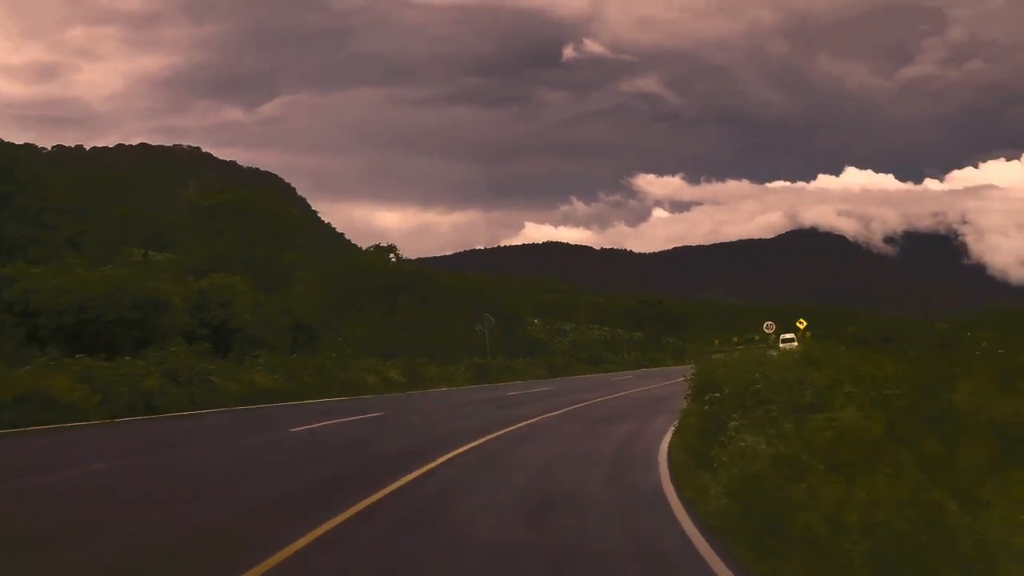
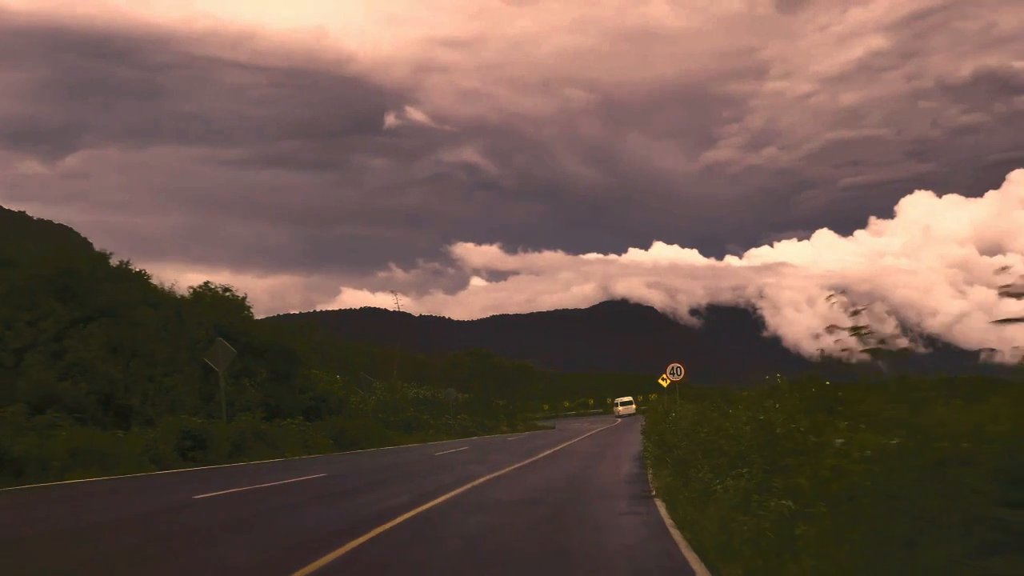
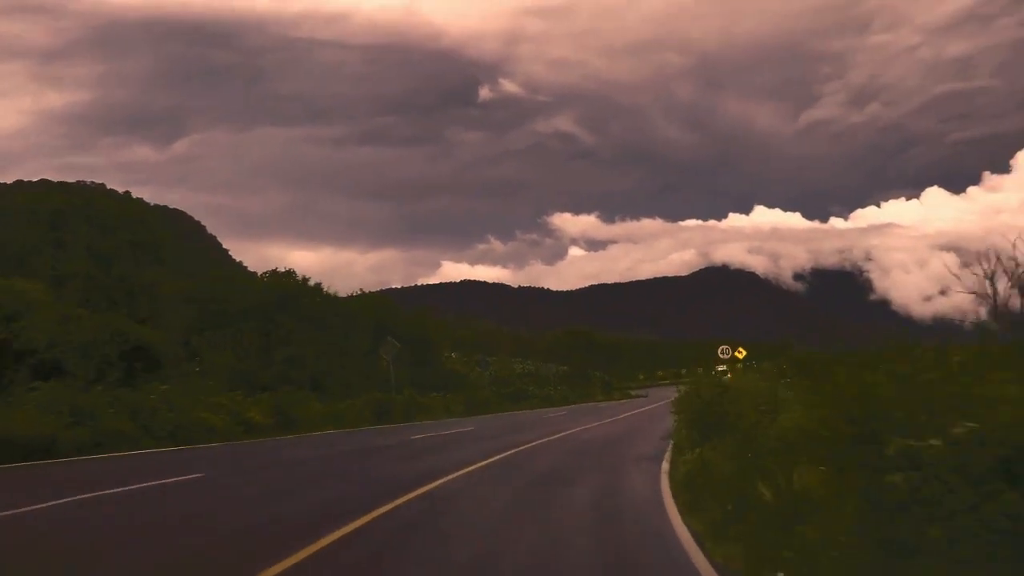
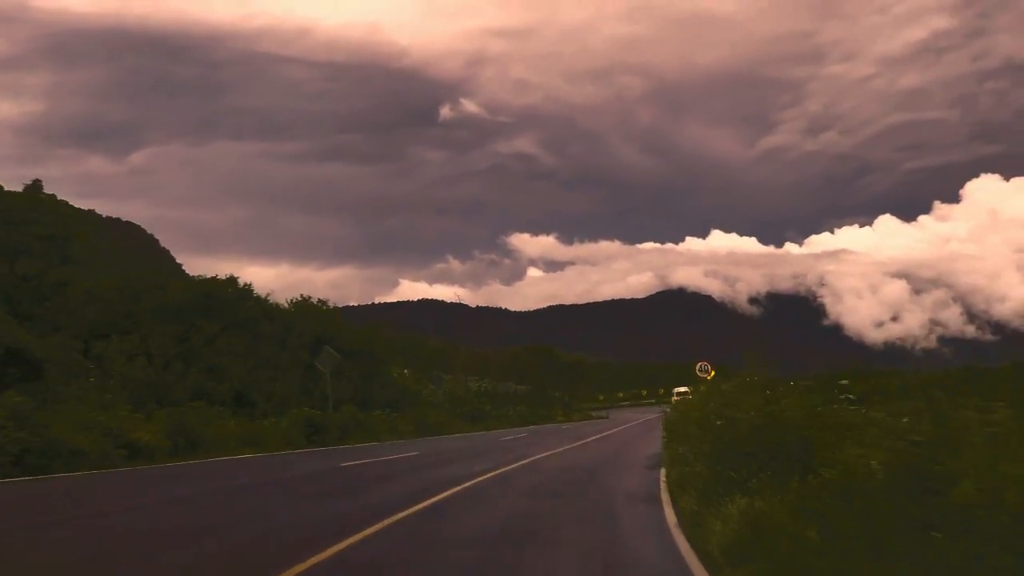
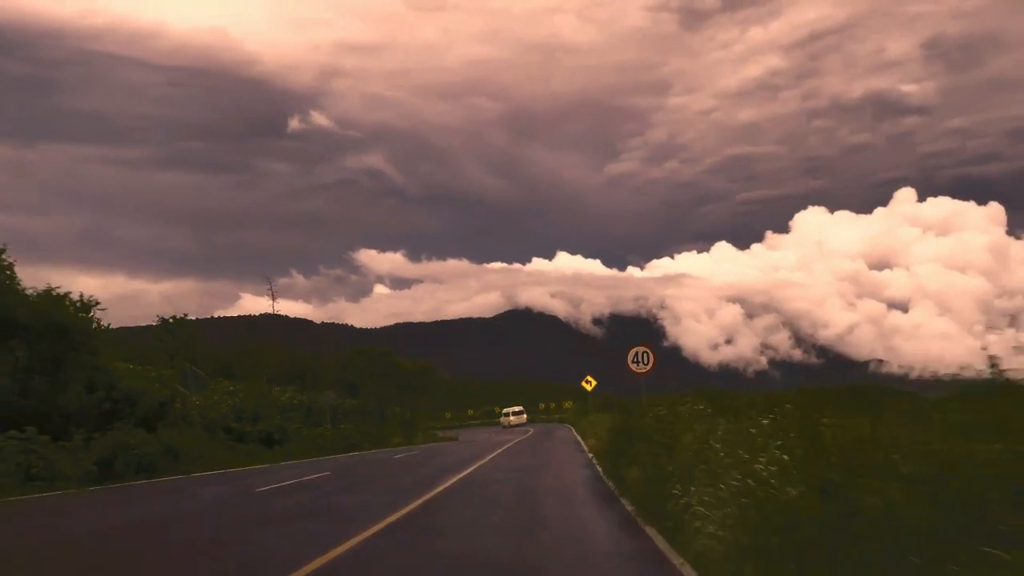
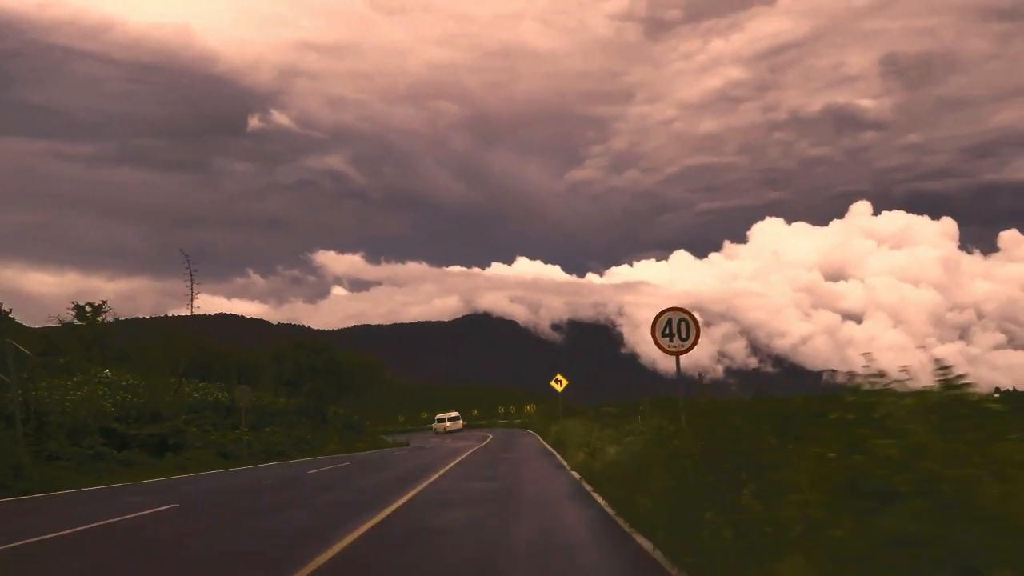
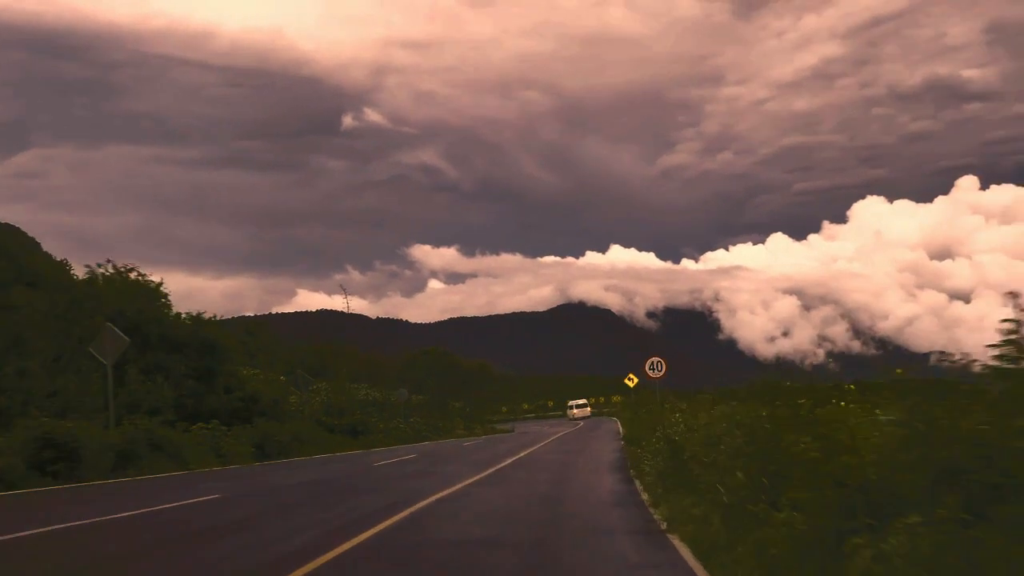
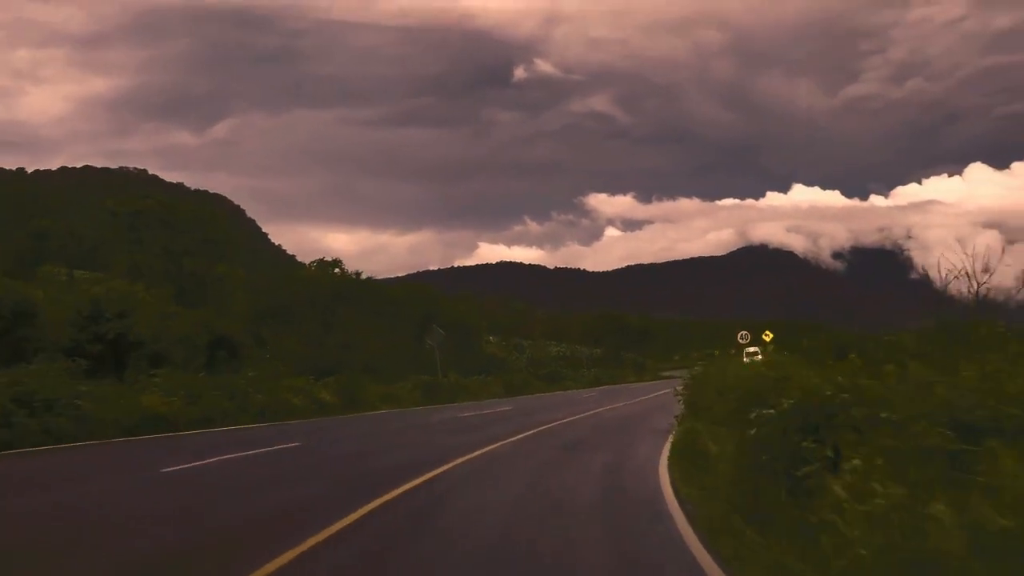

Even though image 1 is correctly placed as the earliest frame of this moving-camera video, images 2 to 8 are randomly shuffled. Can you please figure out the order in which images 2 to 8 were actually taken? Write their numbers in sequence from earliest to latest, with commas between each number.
8, 3, 4, 2, 7, 5, 6
